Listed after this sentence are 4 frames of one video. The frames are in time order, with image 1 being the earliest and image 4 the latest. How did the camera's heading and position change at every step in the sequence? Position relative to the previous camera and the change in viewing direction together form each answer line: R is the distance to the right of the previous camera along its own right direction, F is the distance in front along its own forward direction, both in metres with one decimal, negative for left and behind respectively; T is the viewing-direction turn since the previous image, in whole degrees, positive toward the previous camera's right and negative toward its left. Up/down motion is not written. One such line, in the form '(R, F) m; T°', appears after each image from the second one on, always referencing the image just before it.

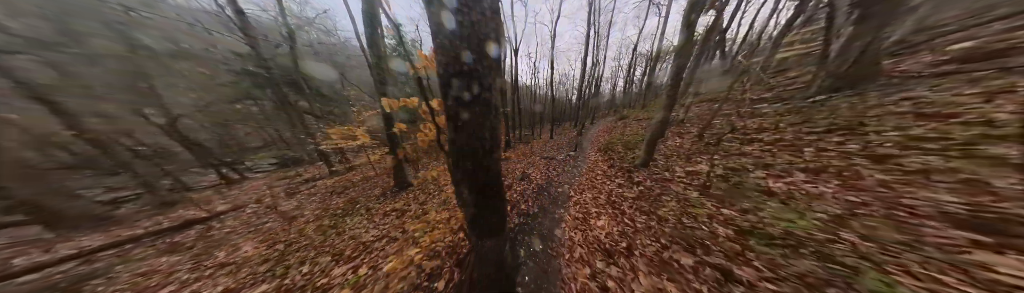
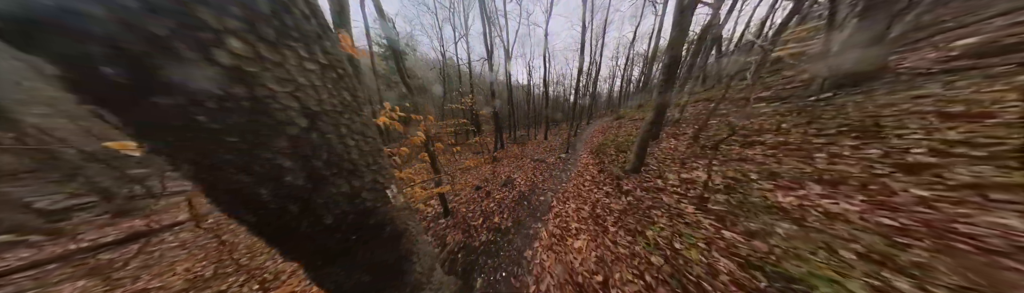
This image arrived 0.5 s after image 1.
(+0.9, +0.6) m; 0°
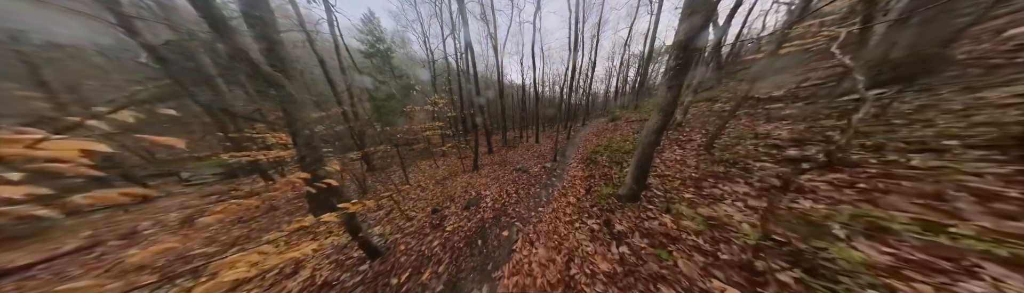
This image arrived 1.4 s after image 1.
(+1.5, +1.4) m; +1°
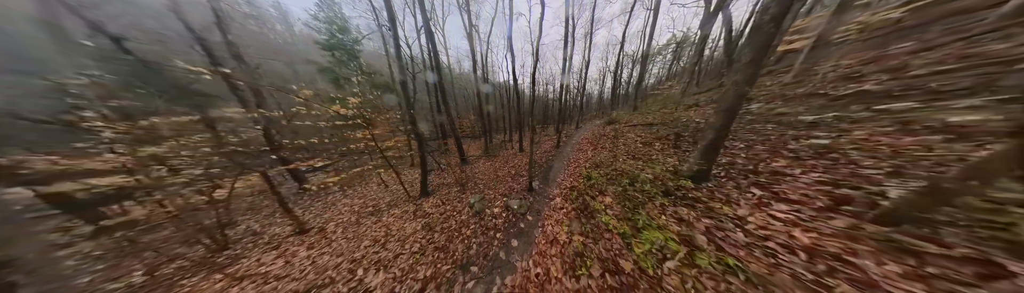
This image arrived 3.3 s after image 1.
(+2.3, +3.2) m; +2°
